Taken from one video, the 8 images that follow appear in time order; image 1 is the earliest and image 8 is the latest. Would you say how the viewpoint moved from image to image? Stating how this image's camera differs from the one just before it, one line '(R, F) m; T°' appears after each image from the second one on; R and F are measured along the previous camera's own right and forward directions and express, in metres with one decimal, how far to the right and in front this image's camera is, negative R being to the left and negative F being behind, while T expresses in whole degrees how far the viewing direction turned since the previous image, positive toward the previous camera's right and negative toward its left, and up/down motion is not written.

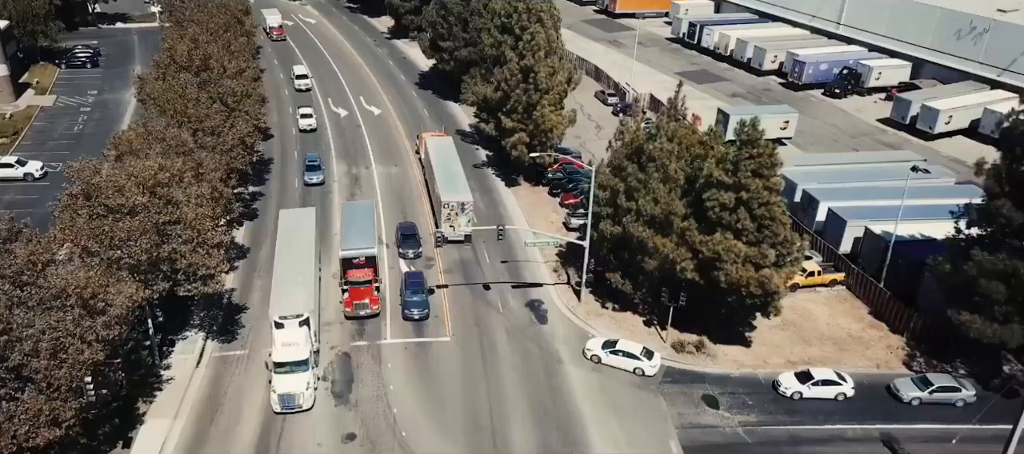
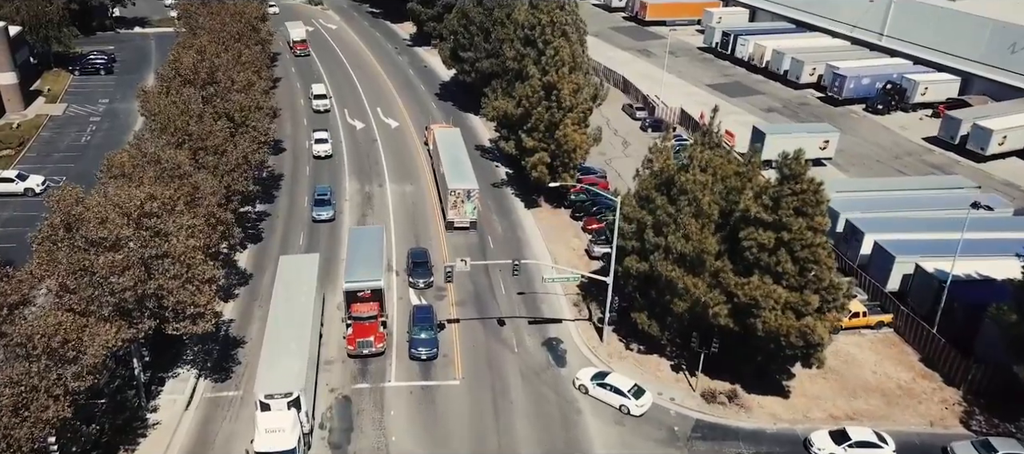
(+0.5, +3.7) m; -2°
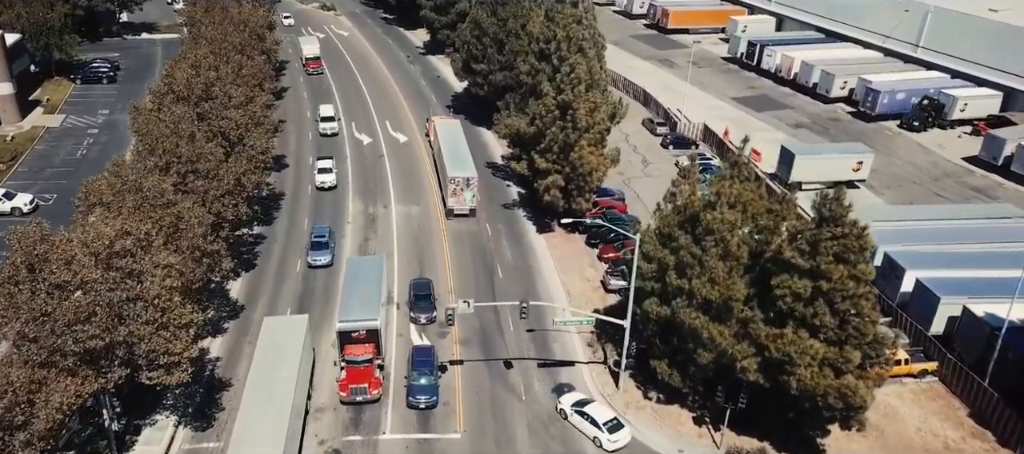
(+0.5, +3.7) m; -1°
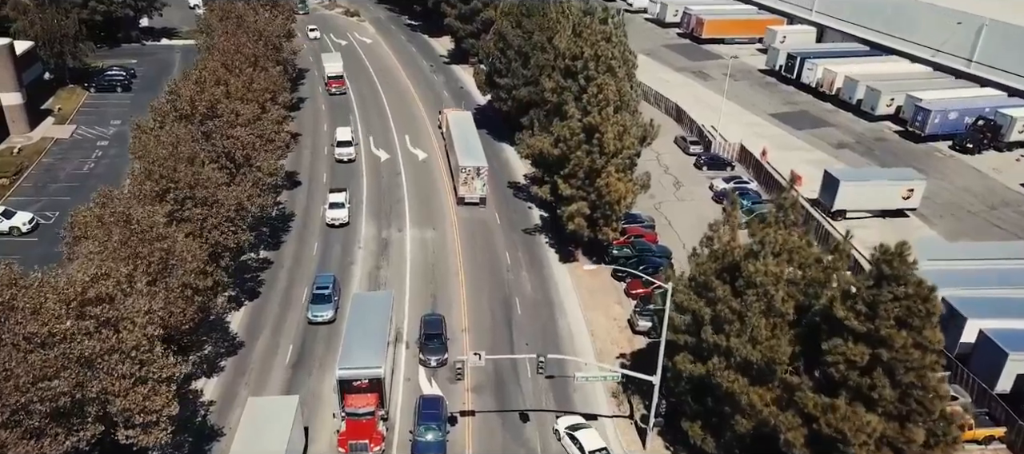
(+0.4, +3.8) m; -2°
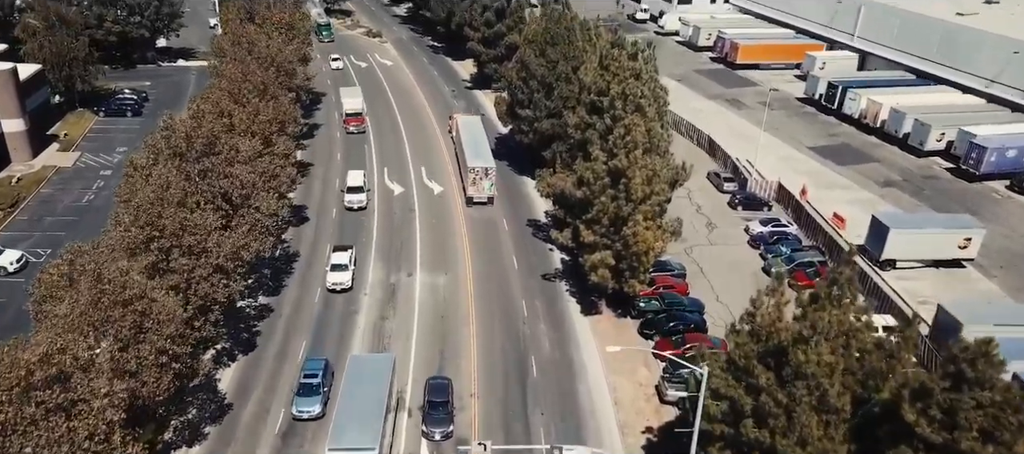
(+0.5, +4.3) m; -2°
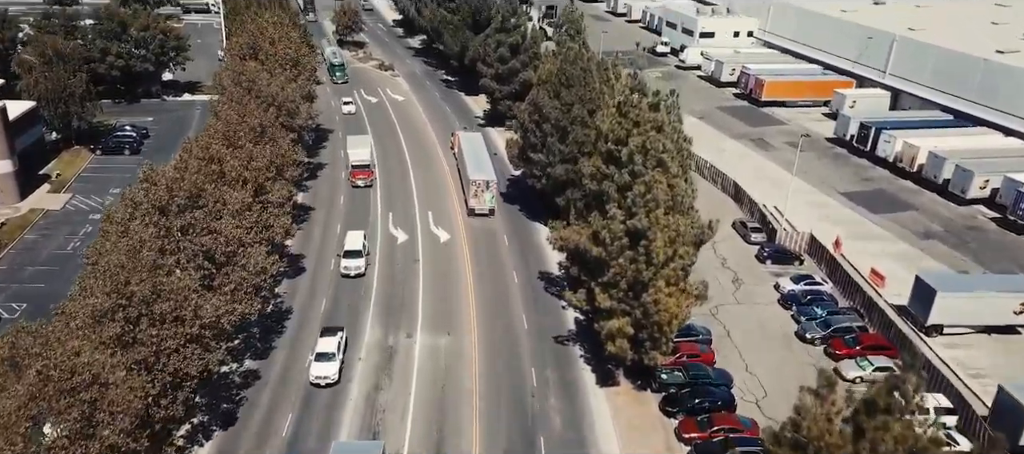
(+0.5, +4.3) m; -1°
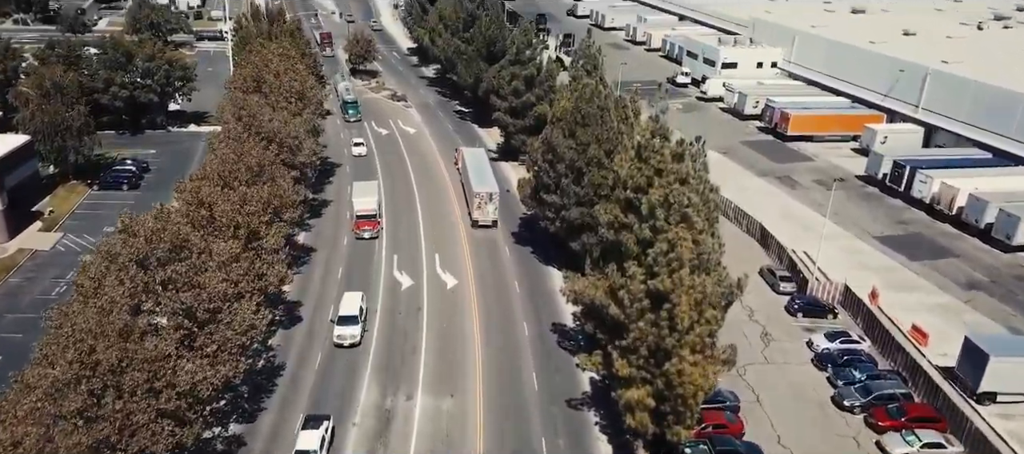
(+0.4, +3.8) m; -1°
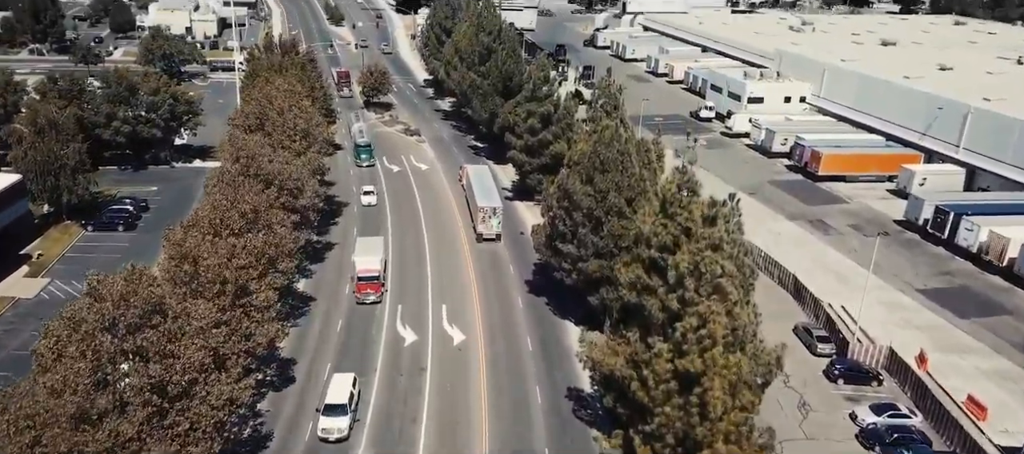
(+0.4, +4.4) m; -1°
